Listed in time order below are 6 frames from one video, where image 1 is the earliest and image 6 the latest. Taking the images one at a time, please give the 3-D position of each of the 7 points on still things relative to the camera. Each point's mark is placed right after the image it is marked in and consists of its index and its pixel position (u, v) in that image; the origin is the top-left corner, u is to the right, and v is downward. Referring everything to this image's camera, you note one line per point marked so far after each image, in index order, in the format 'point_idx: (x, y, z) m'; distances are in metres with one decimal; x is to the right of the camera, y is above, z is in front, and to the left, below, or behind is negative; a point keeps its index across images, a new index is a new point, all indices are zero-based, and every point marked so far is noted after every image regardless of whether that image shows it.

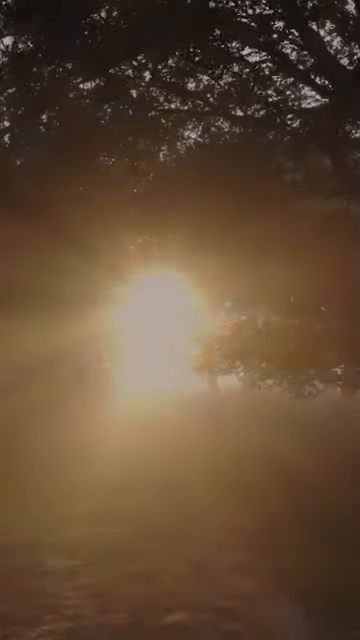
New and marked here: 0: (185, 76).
0: (+0.1, +4.3, +13.0) m
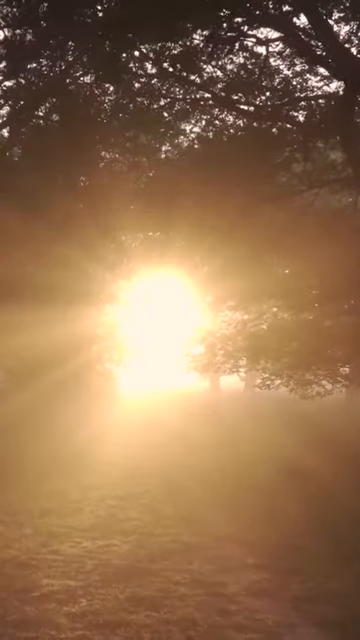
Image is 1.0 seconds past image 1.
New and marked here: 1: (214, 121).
0: (+0.1, +4.3, +12.7) m
1: (+0.6, +3.4, +12.7) m
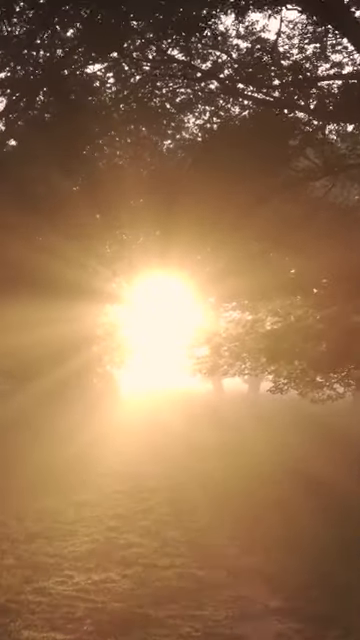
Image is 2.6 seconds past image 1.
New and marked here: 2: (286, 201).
0: (+0.2, +4.3, +12.0) m
1: (+0.6, +3.4, +12.1) m
2: (+1.7, +1.9, +12.1) m
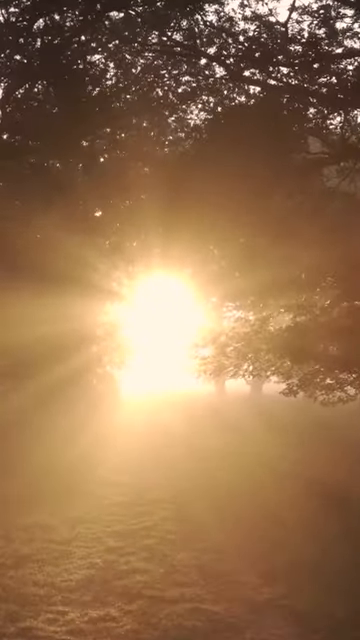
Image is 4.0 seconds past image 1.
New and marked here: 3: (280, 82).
0: (+0.2, +4.3, +11.5) m
1: (+0.7, +3.5, +11.6) m
2: (+1.8, +2.0, +11.5) m
3: (+1.5, +3.8, +11.5) m
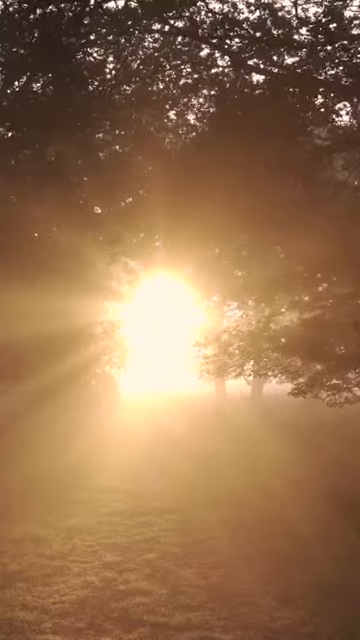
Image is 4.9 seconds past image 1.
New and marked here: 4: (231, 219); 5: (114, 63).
0: (+0.3, +4.4, +11.1) m
1: (+0.7, +3.5, +11.2) m
2: (+1.8, +2.0, +11.2) m
3: (+1.6, +3.8, +11.2) m
4: (+0.7, +1.5, +11.2) m
5: (-1.1, +4.1, +11.7) m
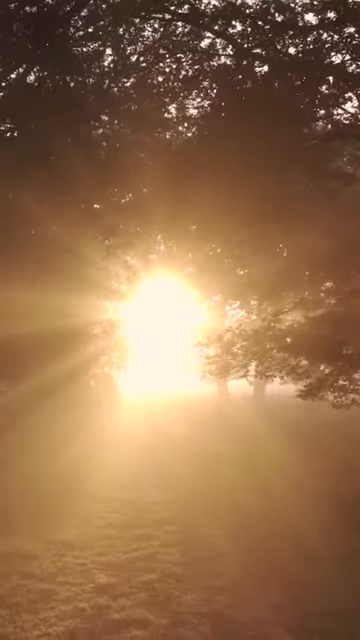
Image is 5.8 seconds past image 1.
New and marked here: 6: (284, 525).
0: (+0.3, +4.4, +10.8) m
1: (+0.7, +3.5, +10.9) m
2: (+1.8, +2.0, +10.8) m
3: (+1.6, +3.8, +10.8) m
4: (+0.8, +1.5, +10.8) m
5: (-1.1, +4.1, +11.4) m
6: (+1.7, -3.3, +12.1) m
